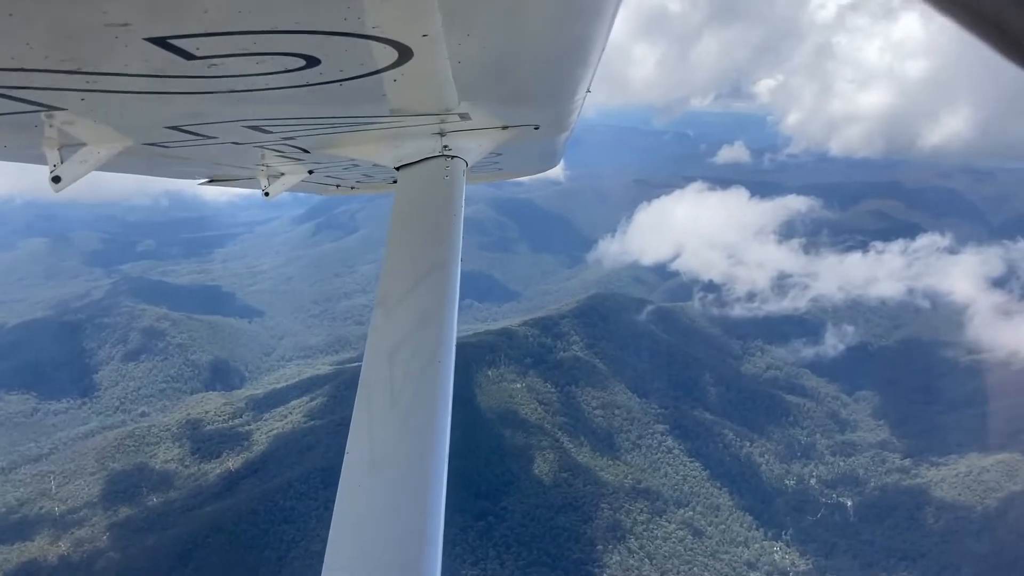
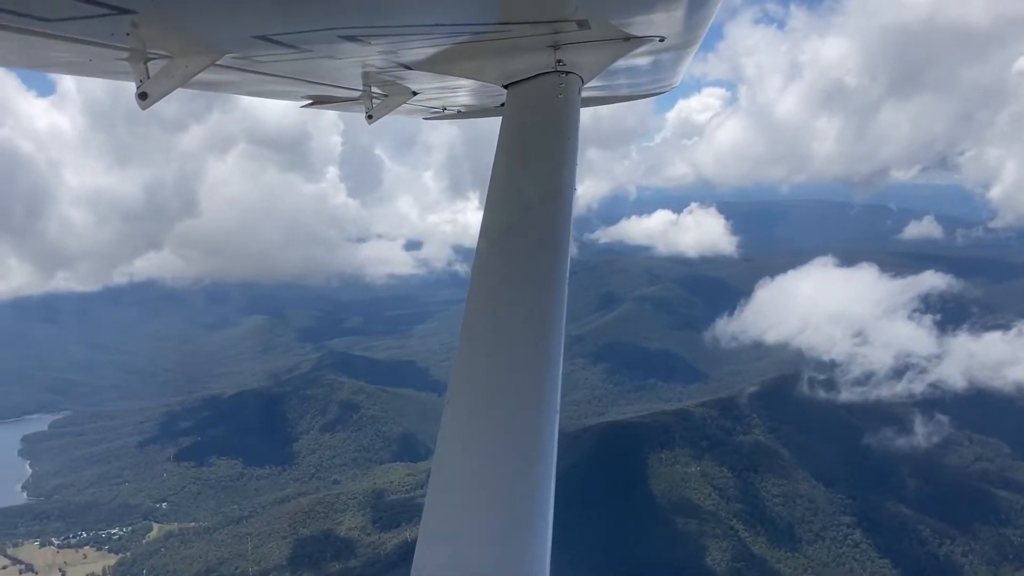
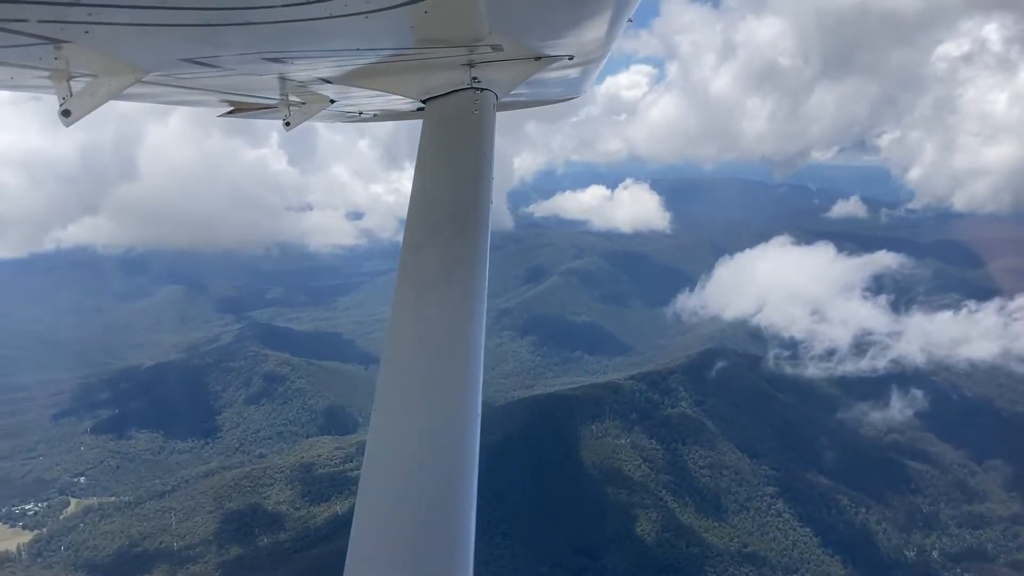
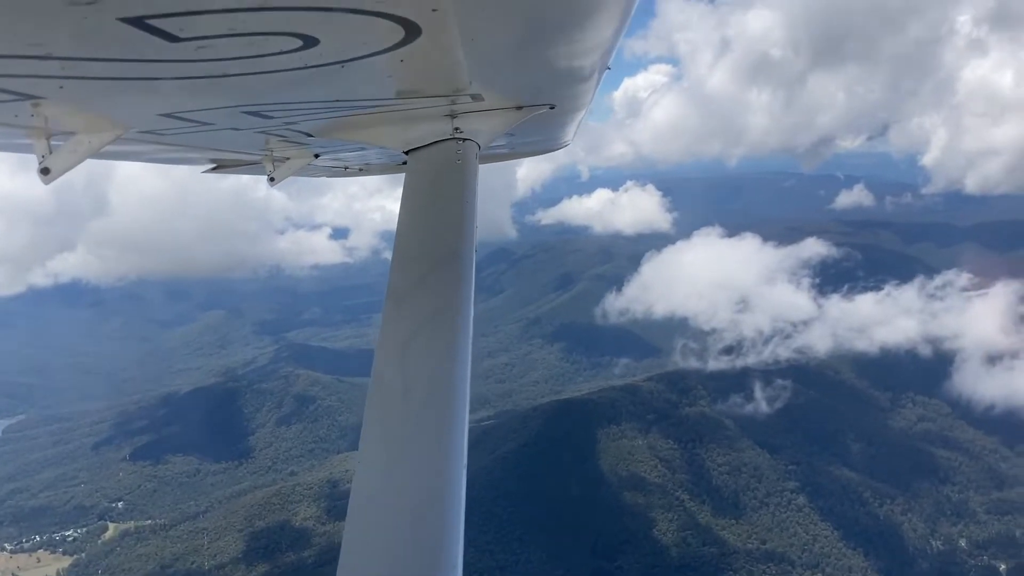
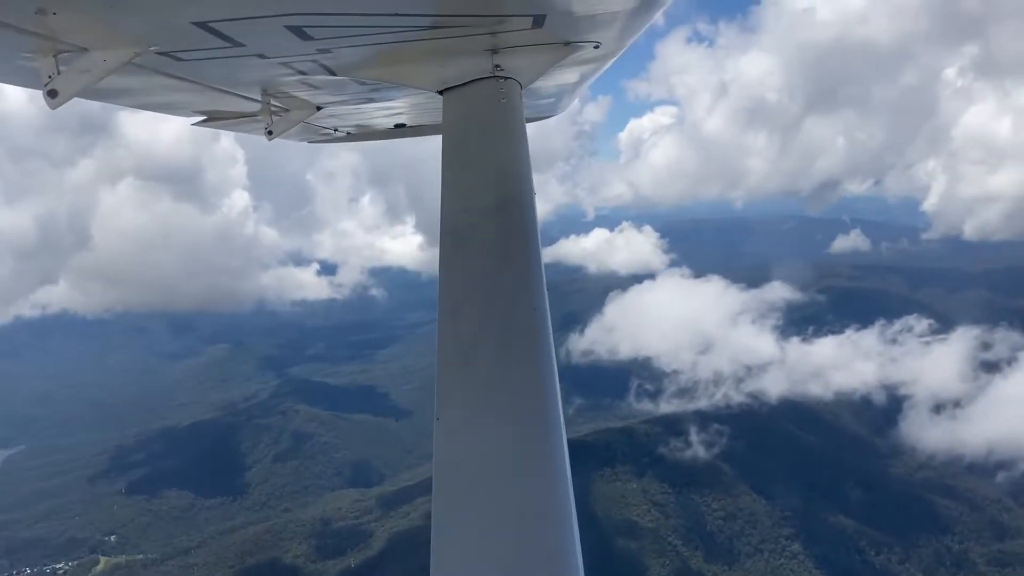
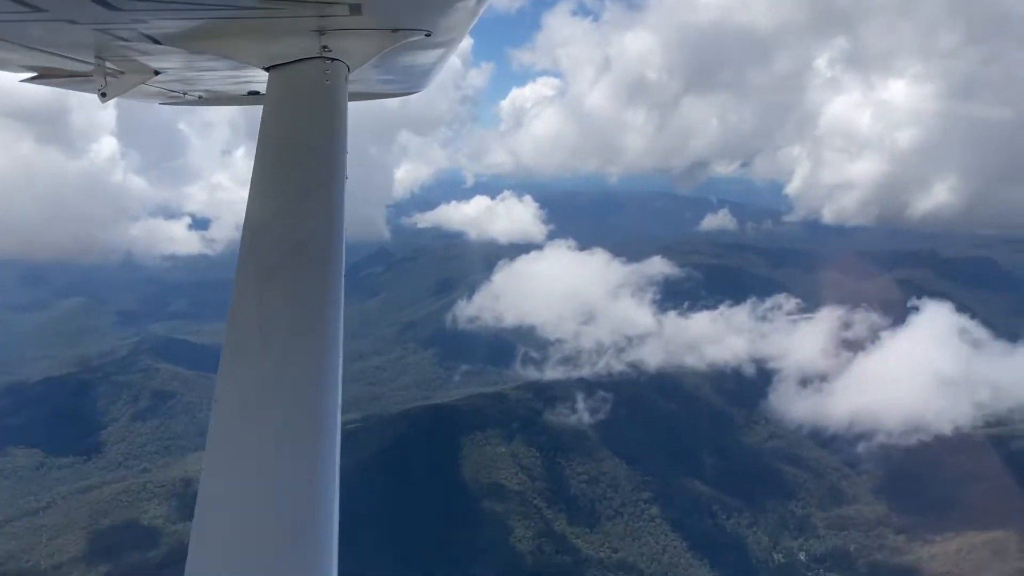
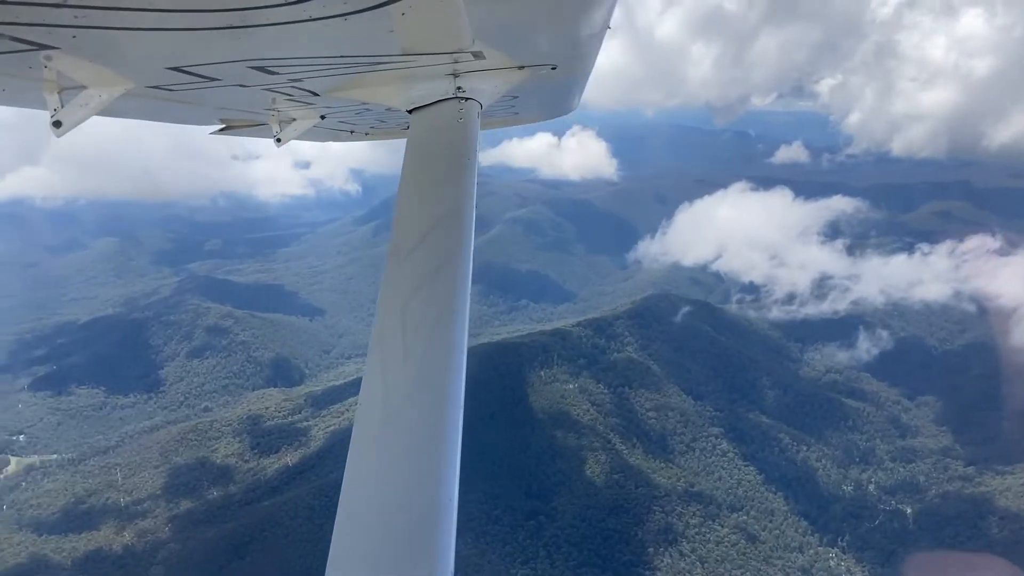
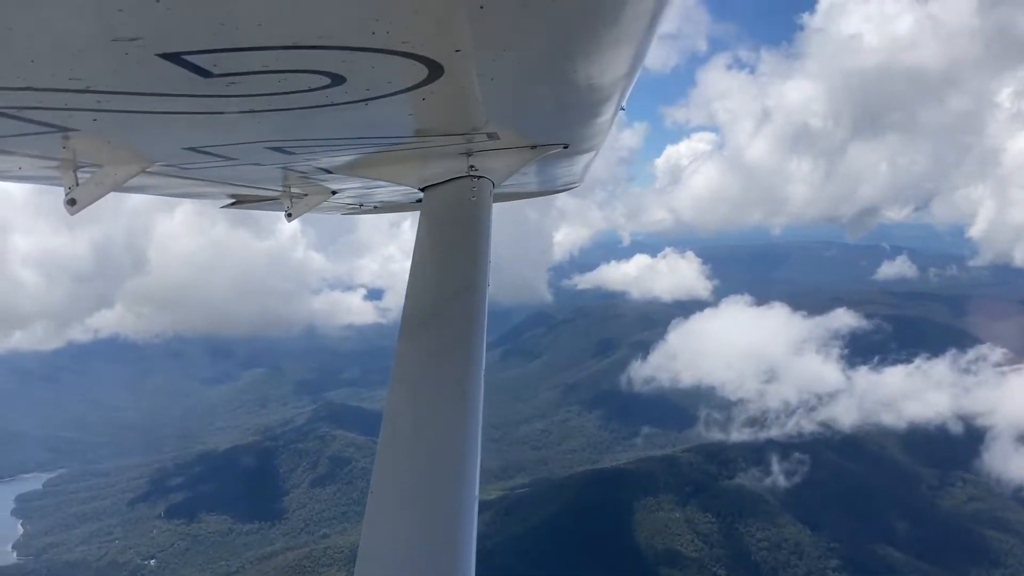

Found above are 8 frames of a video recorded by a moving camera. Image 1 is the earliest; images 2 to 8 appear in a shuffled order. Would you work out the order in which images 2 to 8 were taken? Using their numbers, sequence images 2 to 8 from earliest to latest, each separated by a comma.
7, 3, 2, 4, 8, 6, 5
